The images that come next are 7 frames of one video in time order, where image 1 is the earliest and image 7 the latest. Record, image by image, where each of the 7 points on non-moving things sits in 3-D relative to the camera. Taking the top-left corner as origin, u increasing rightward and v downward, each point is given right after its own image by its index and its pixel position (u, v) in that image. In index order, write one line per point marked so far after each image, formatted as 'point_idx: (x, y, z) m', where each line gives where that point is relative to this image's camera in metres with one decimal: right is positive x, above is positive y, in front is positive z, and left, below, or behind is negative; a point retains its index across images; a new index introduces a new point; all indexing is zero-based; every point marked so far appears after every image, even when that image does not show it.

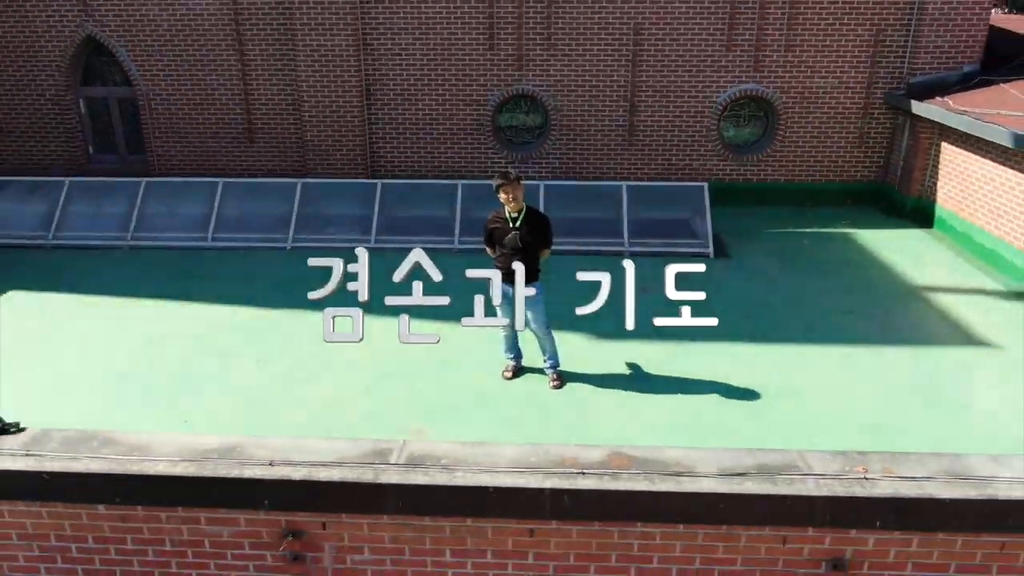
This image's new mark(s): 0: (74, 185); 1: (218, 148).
0: (-5.5, +1.3, +10.0) m
1: (-4.2, +2.0, +11.3) m
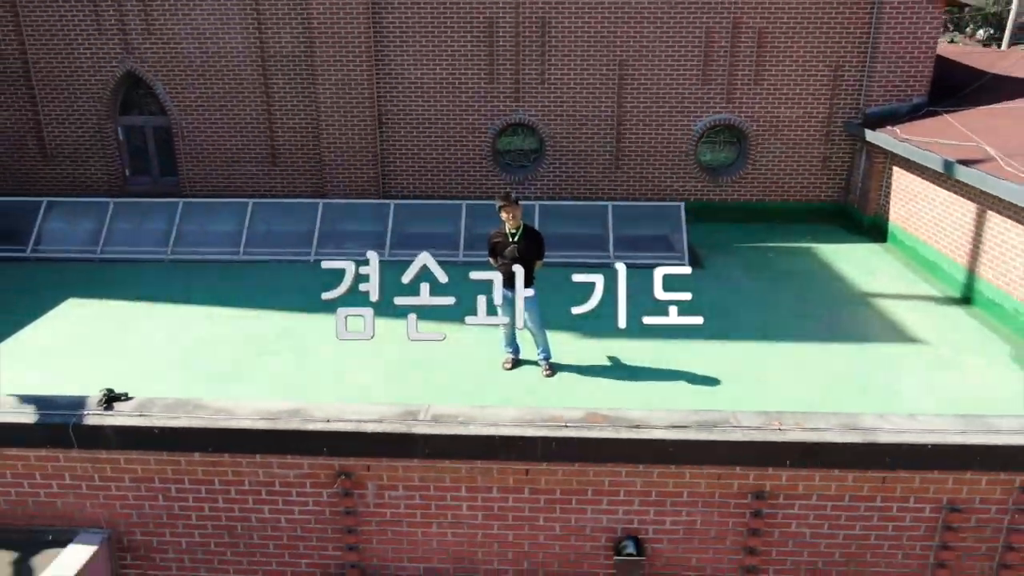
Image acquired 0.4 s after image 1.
0: (-5.5, +1.2, +11.1) m
1: (-4.2, +1.8, +12.5) m
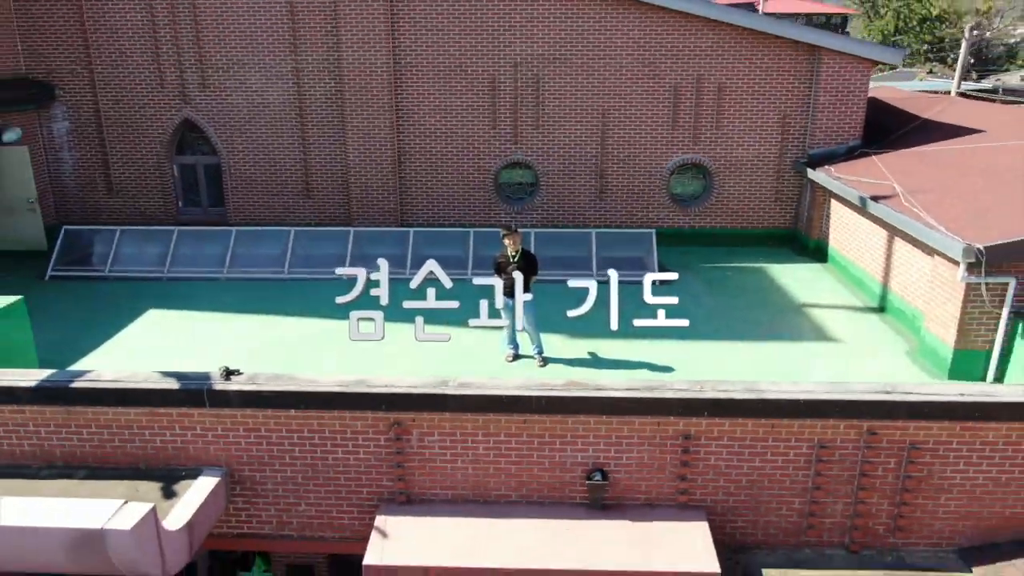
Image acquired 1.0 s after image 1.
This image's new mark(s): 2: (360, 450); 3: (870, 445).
0: (-5.5, +0.9, +13.2) m
1: (-4.2, +1.6, +14.6) m
2: (-1.3, -1.4, +6.9) m
3: (+3.0, -1.3, +6.7) m
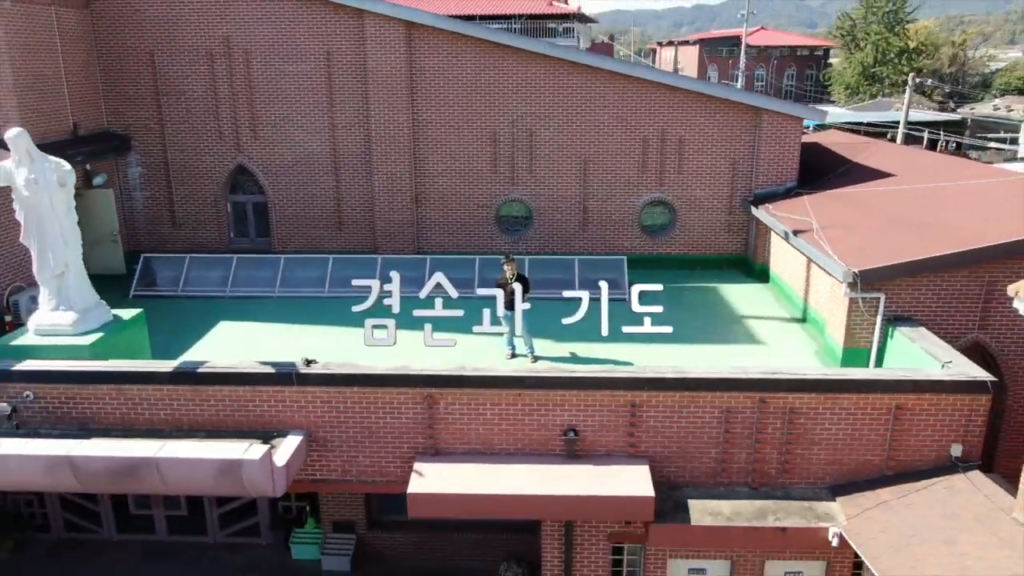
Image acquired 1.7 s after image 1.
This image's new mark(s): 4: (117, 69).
0: (-5.6, +0.6, +16.0) m
1: (-4.3, +1.2, +17.5) m
2: (-1.3, -1.6, +9.8) m
3: (+3.0, -1.5, +9.5) m
4: (-8.3, +4.6, +16.7) m
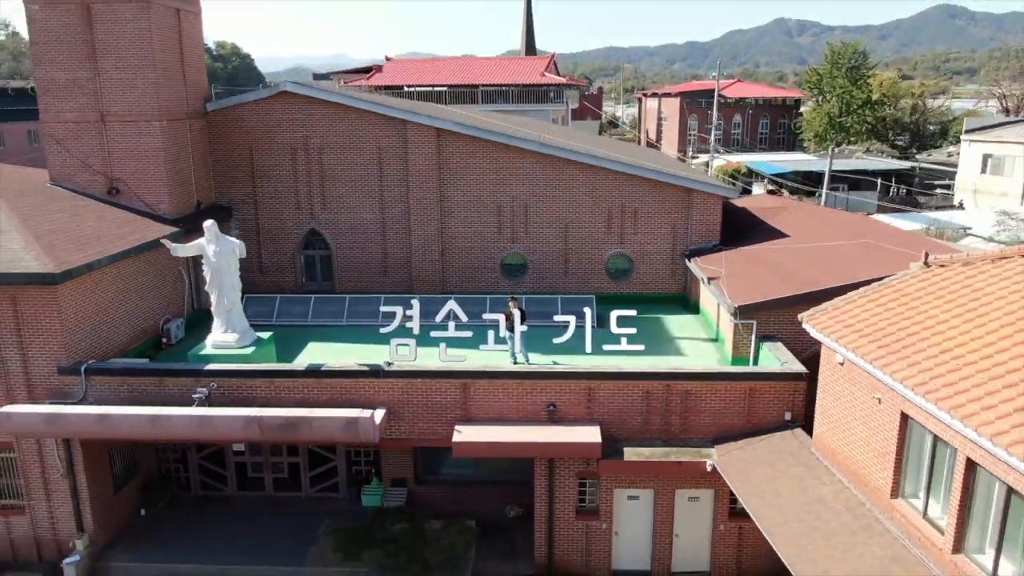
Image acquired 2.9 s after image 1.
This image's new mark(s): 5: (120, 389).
0: (-5.5, -0.3, +22.1) m
1: (-4.3, +0.3, +23.6) m
2: (-1.3, -2.2, +15.8) m
3: (+3.1, -2.0, +15.5) m
4: (-8.3, +3.7, +22.9) m
5: (-8.0, -2.1, +16.3) m
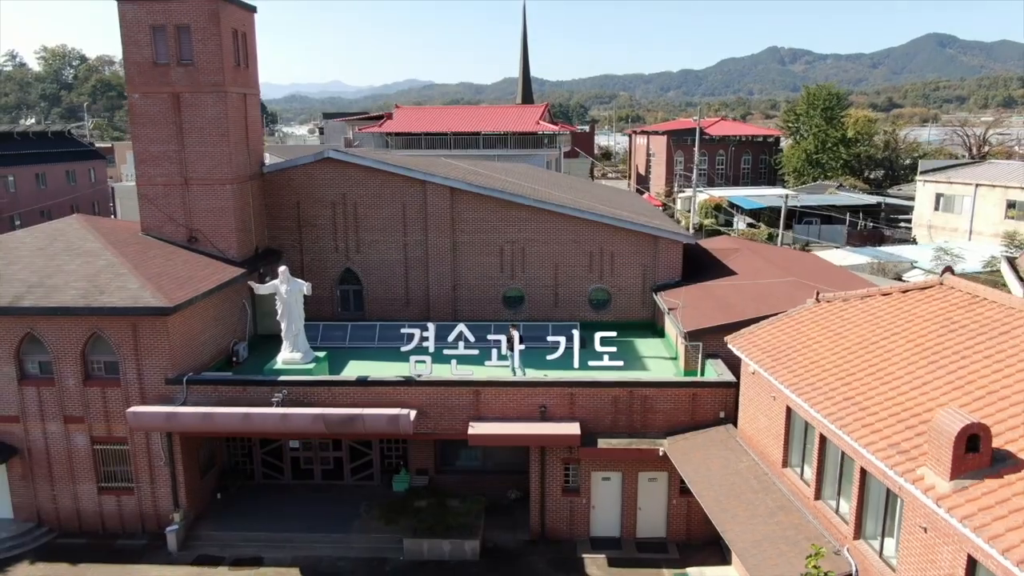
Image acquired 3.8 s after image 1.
0: (-5.5, -1.3, +27.1) m
1: (-4.3, -0.8, +28.6) m
2: (-1.3, -2.9, +20.7) m
3: (+3.1, -2.8, +20.5) m
4: (-8.3, +2.7, +28.0) m
5: (-8.0, -2.9, +21.2) m
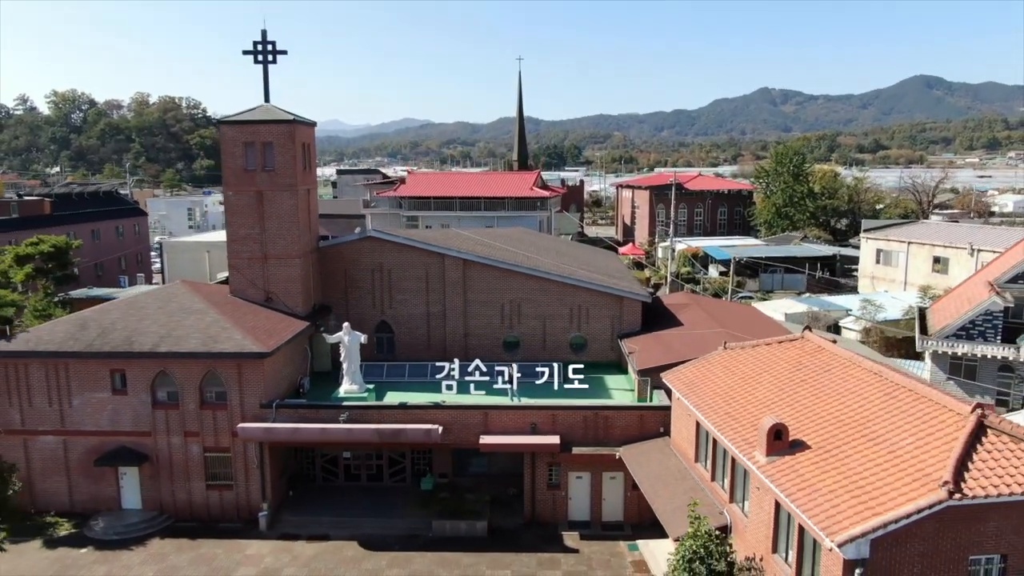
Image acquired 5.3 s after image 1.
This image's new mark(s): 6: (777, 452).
0: (-5.6, -3.4, +35.2) m
1: (-4.4, -3.0, +36.7) m
2: (-1.3, -4.8, +28.7) m
3: (+3.0, -4.6, +28.5) m
4: (-8.4, +0.5, +36.2) m
5: (-8.0, -4.7, +29.2) m
6: (+6.5, -4.0, +19.4) m
